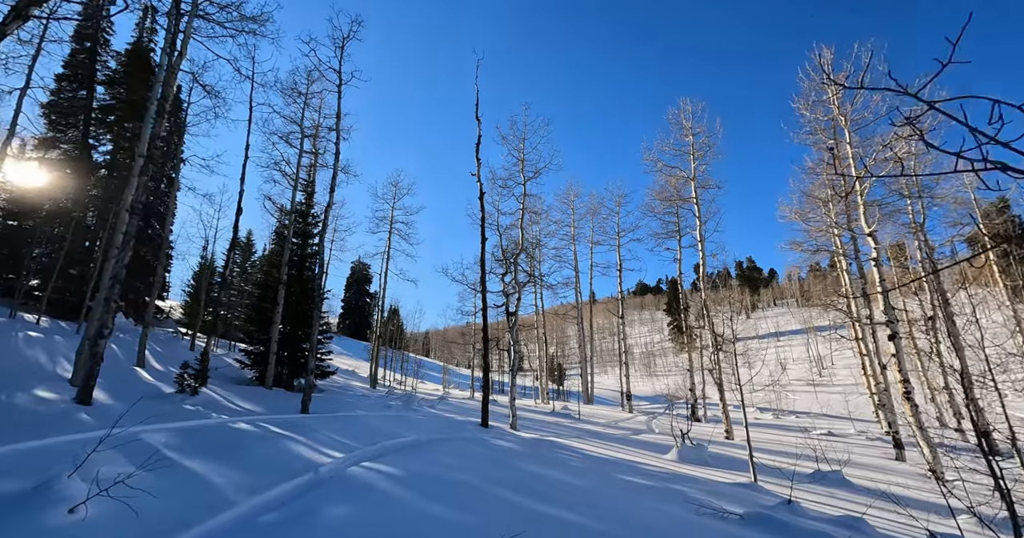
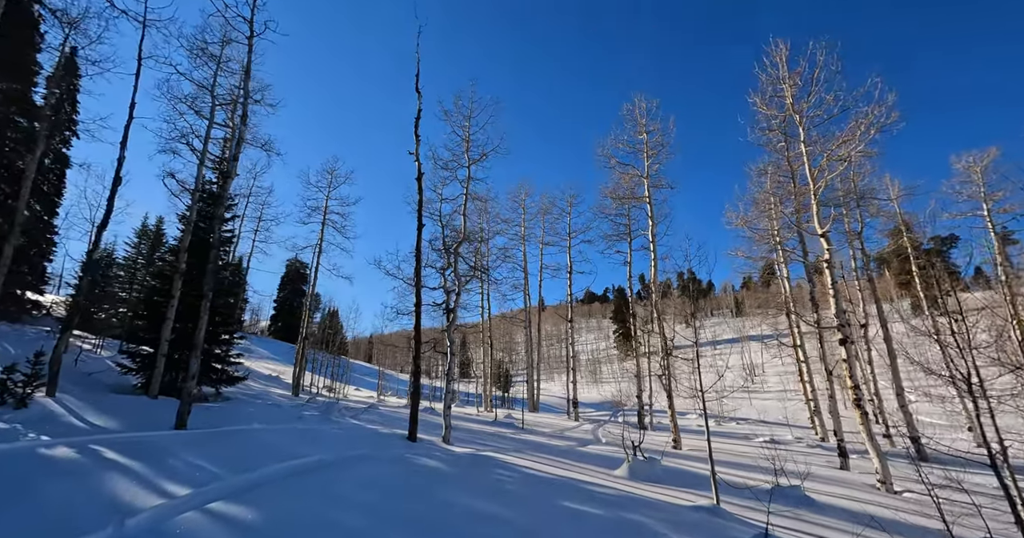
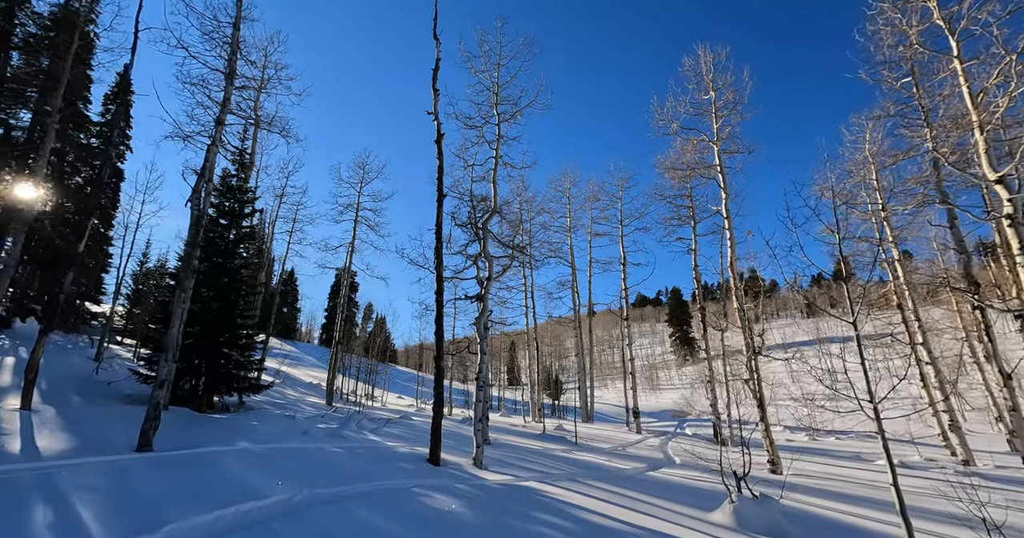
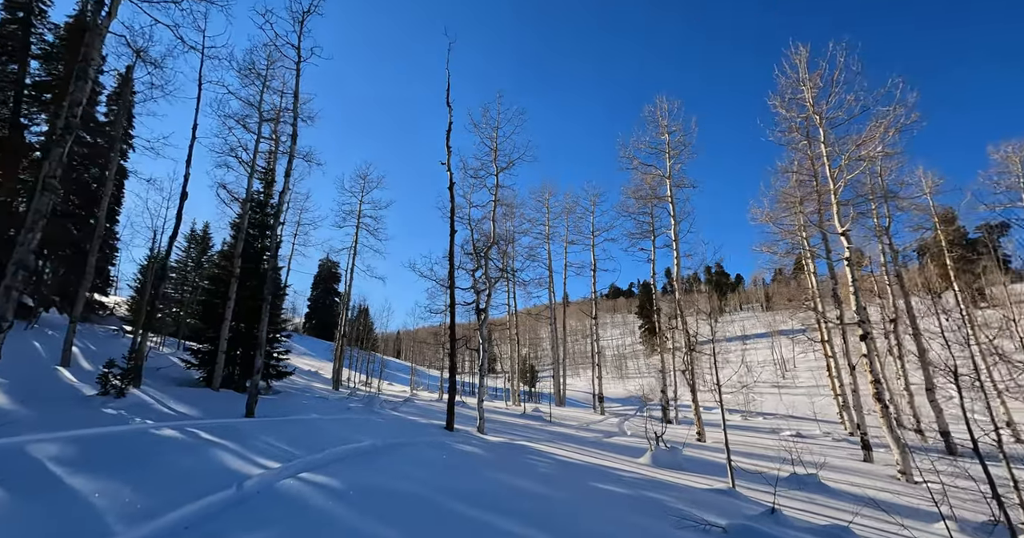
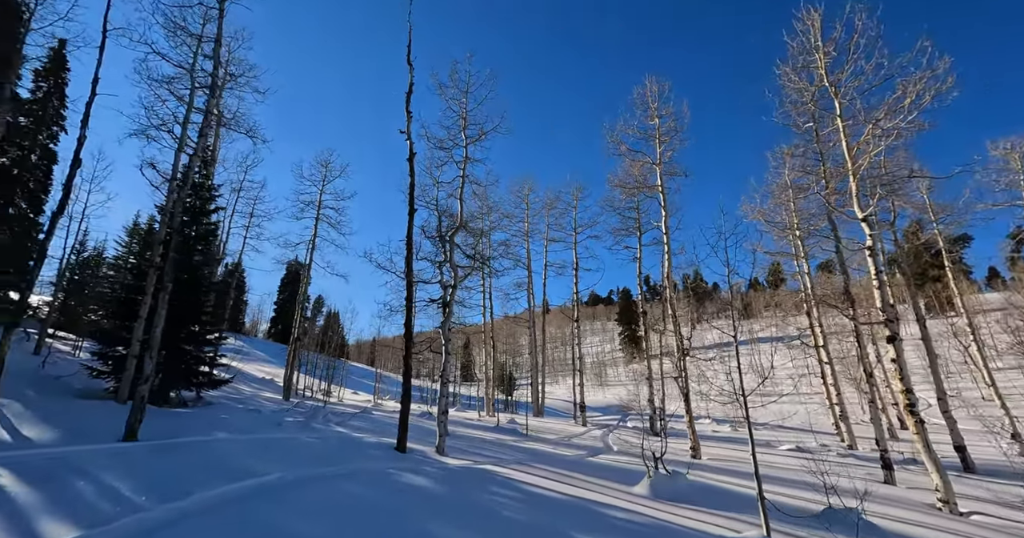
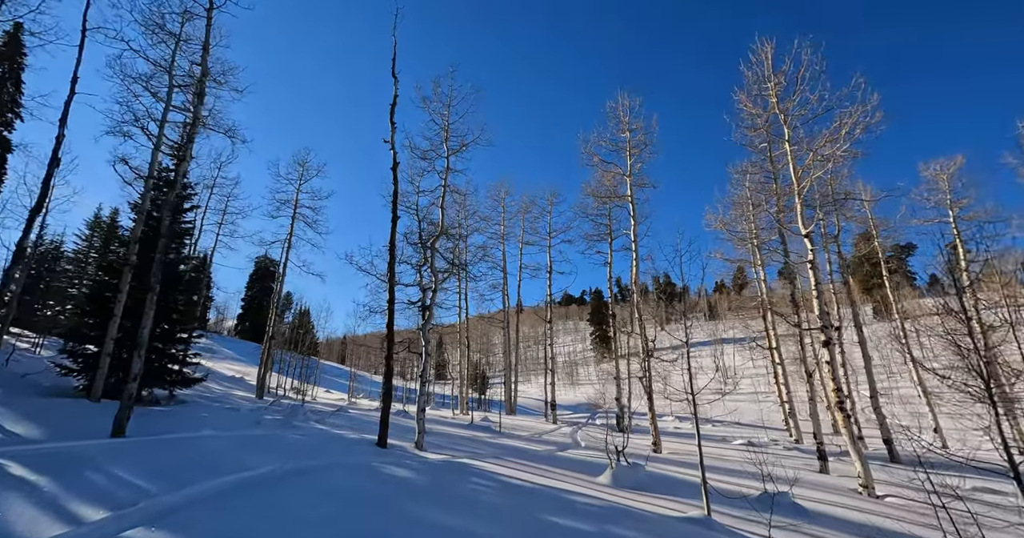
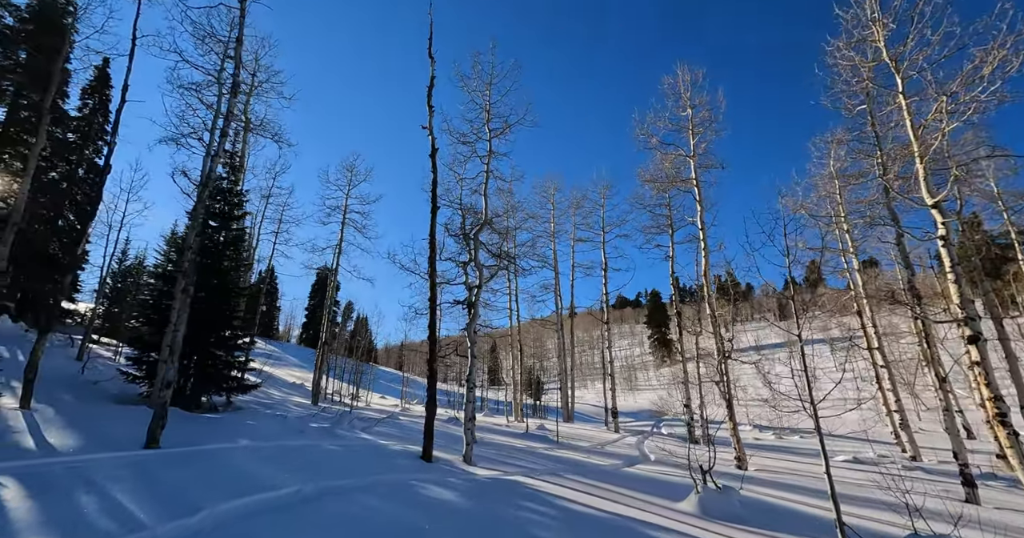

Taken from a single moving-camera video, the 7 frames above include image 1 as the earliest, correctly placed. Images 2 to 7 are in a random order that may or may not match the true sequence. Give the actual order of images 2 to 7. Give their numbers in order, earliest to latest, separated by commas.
4, 2, 6, 5, 7, 3
